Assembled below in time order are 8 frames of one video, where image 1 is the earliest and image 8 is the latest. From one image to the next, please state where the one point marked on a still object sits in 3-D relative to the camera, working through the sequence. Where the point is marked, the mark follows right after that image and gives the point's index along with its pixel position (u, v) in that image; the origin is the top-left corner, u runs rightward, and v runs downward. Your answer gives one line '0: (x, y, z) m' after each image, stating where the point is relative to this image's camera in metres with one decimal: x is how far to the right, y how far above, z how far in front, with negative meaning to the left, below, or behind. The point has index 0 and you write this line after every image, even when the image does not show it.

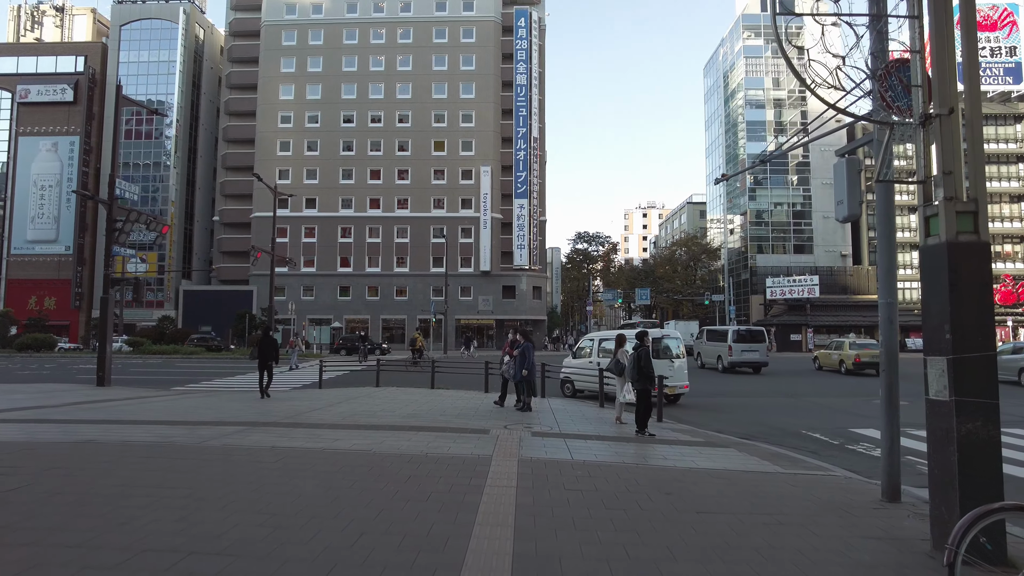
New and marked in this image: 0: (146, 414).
0: (-6.4, -2.2, +10.6) m
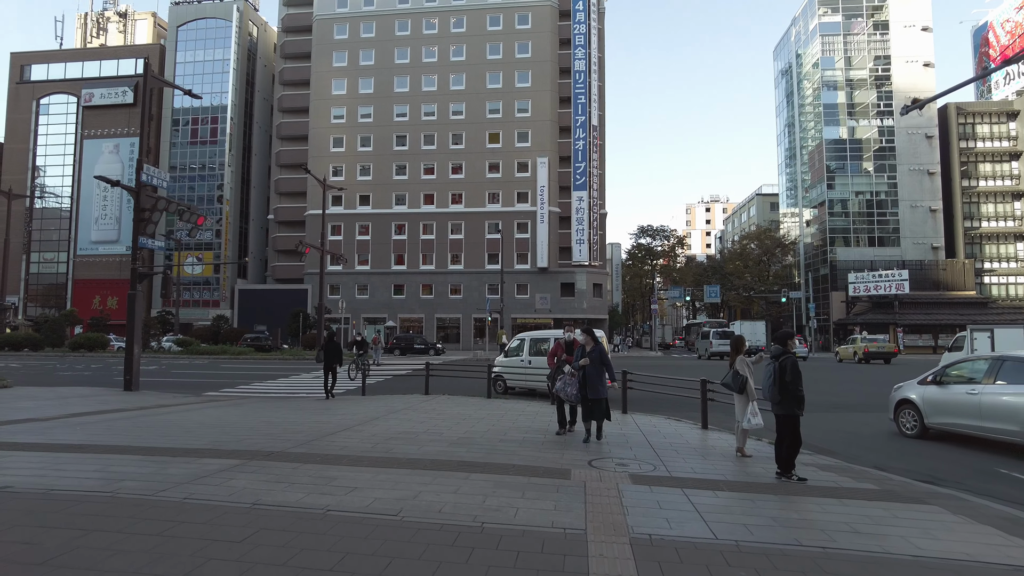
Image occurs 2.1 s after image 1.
0: (-5.3, -2.1, +8.5) m
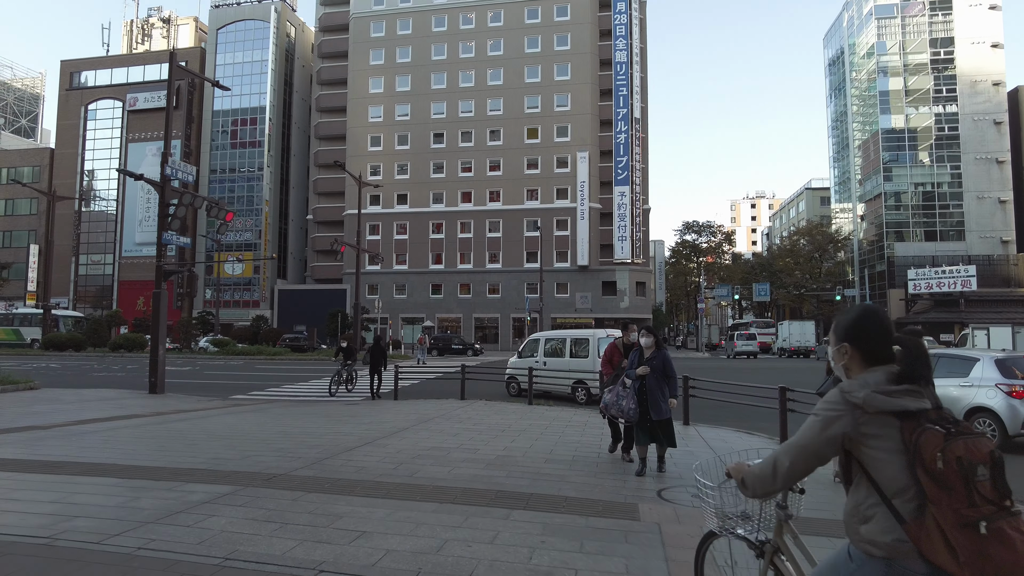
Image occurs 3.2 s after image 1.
0: (-4.7, -2.0, +7.4) m
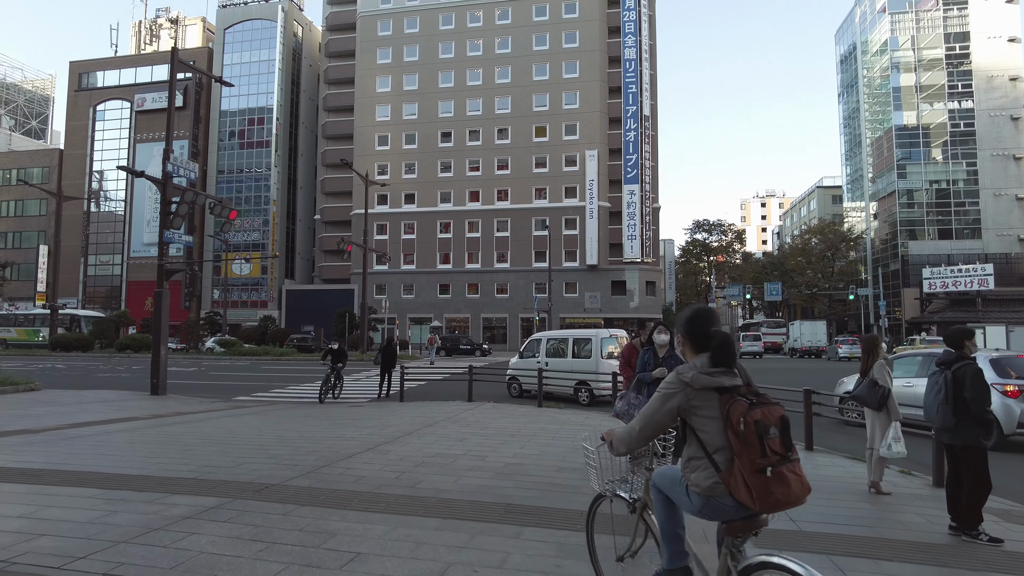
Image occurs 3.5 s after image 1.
0: (-4.6, -1.9, +7.0) m
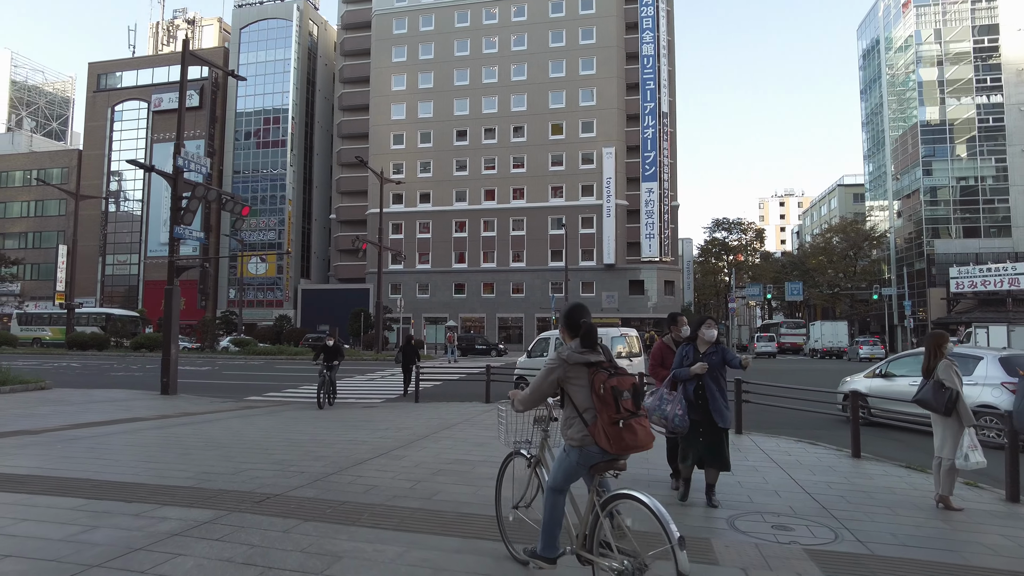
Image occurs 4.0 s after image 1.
0: (-4.3, -1.9, +6.6) m
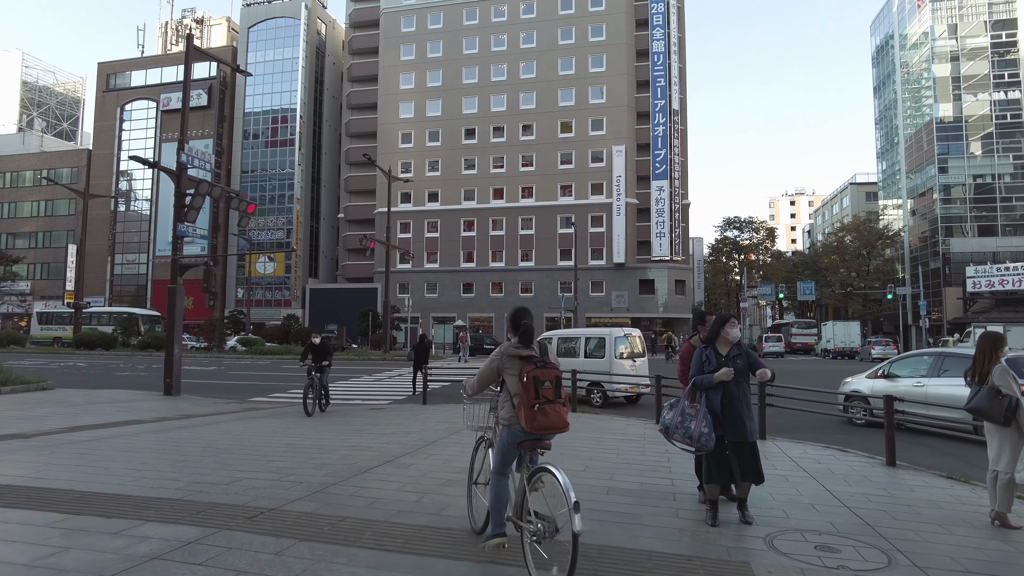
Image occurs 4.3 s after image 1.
0: (-4.2, -1.8, +6.2) m
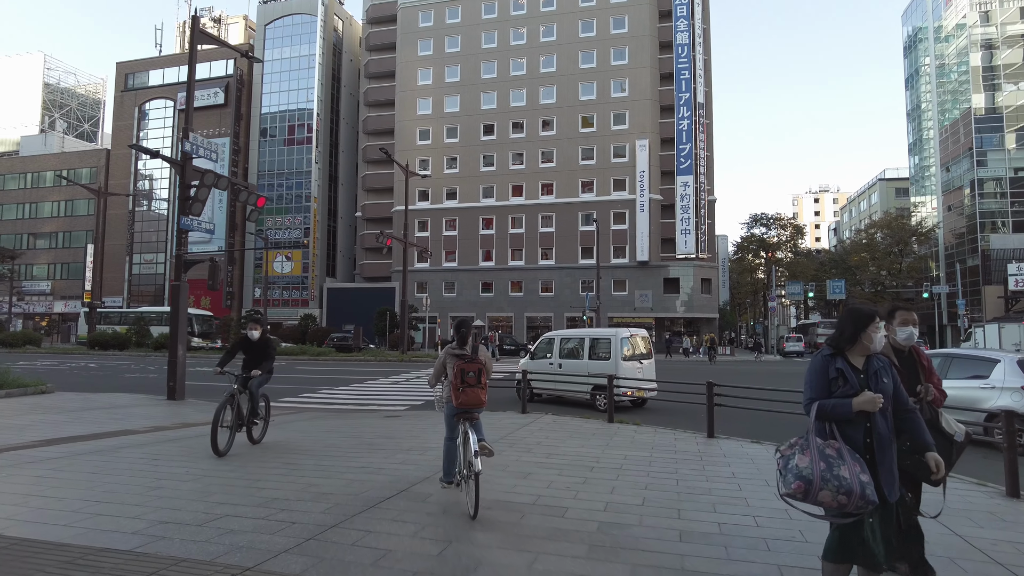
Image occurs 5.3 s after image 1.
0: (-3.8, -1.8, +5.1) m
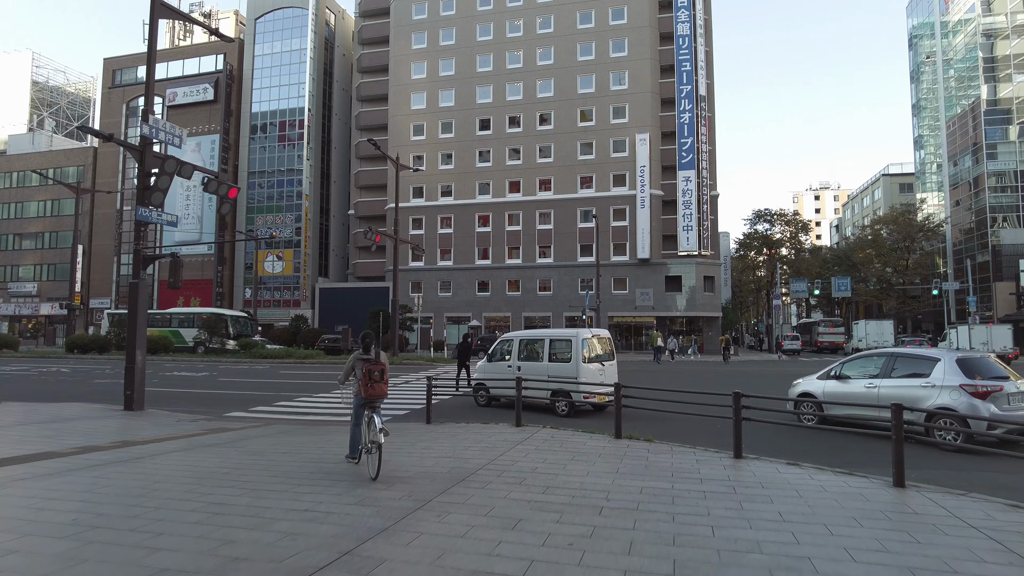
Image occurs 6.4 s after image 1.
0: (-4.0, -1.7, +3.7) m
